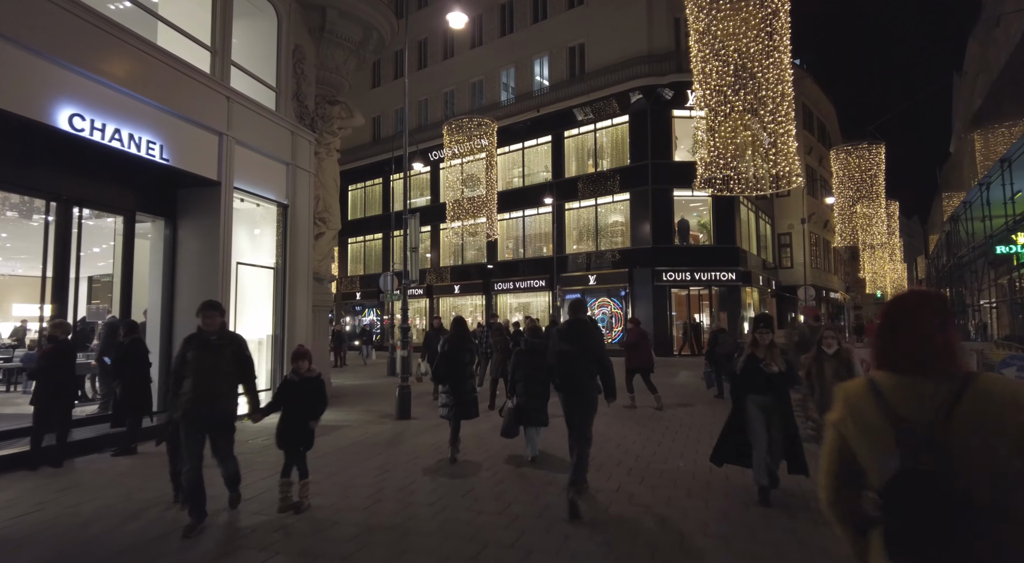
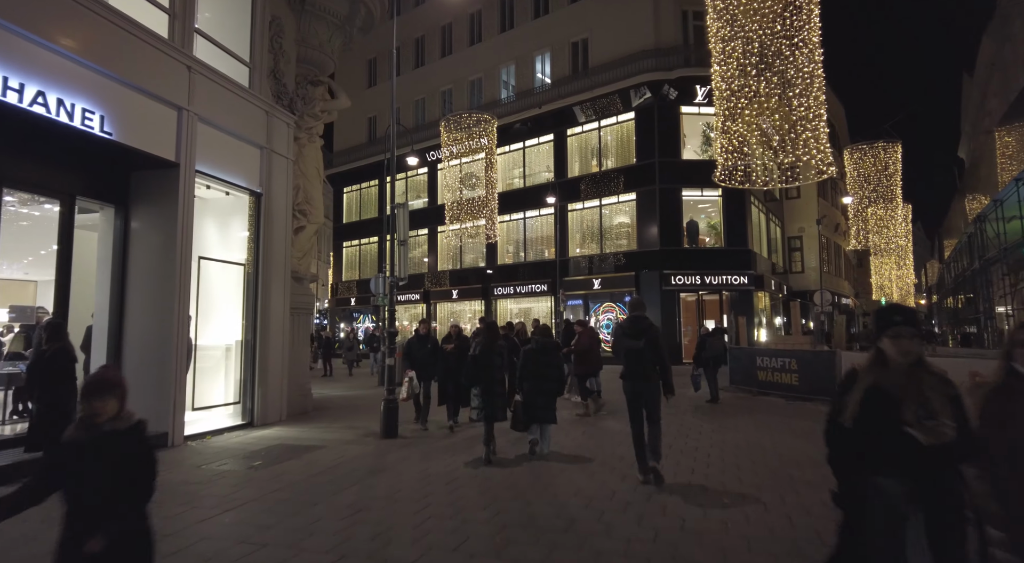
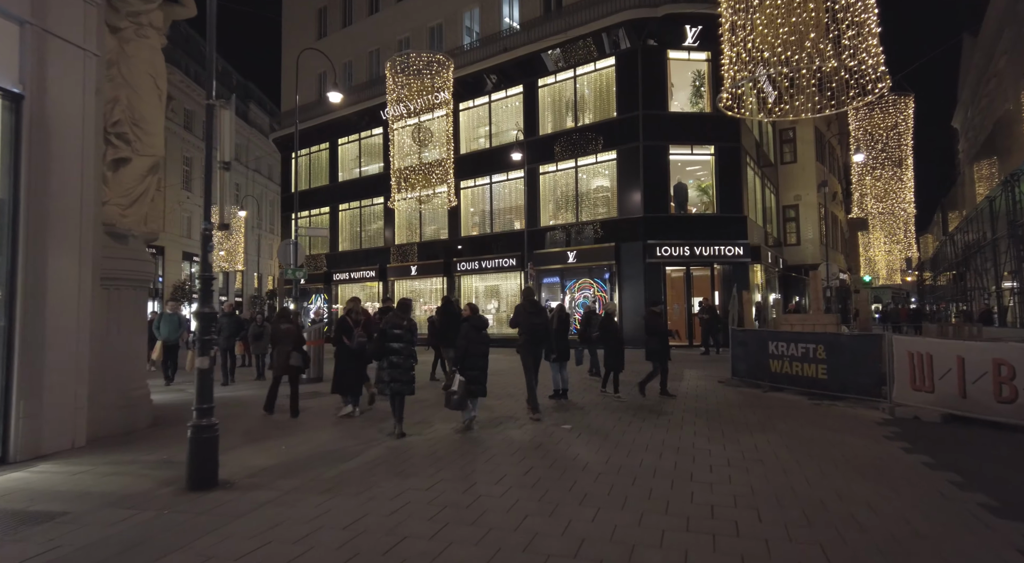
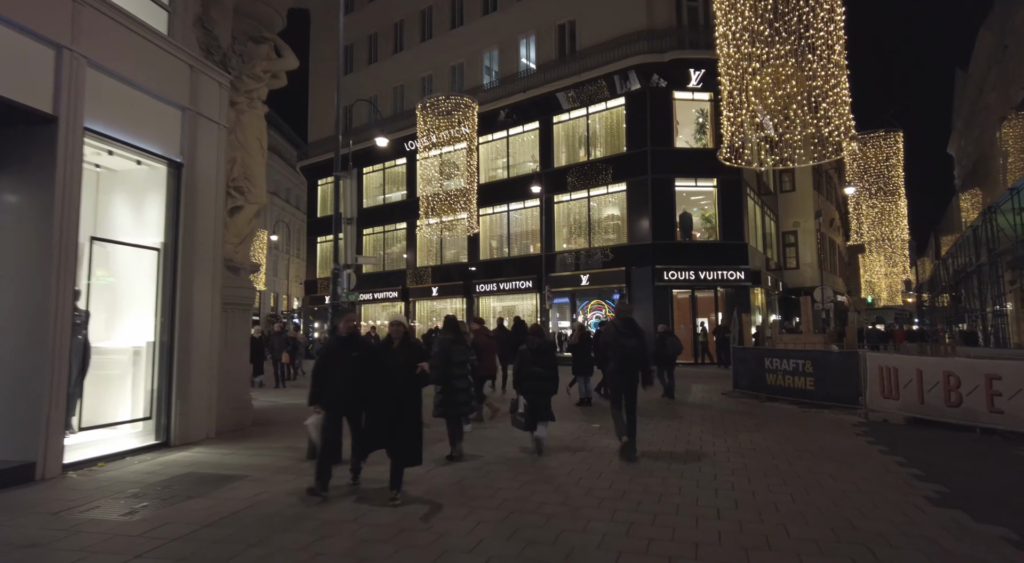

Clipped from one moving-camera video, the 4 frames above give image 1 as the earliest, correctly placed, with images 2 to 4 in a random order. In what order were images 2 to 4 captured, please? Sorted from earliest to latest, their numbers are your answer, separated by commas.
2, 4, 3
